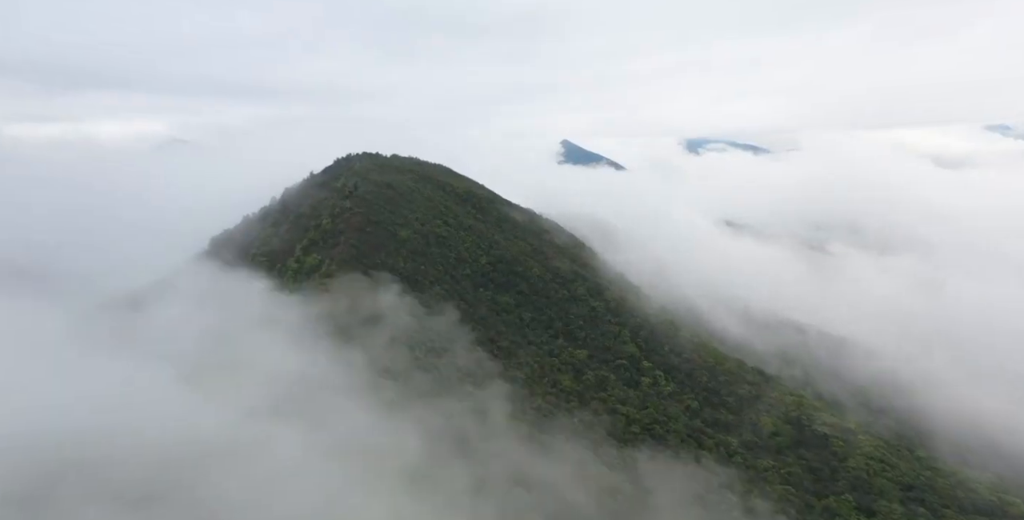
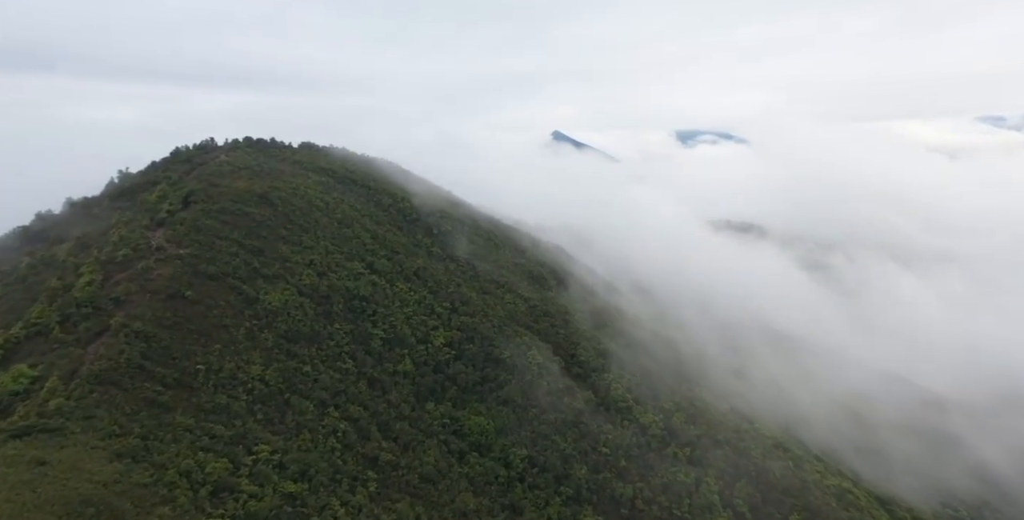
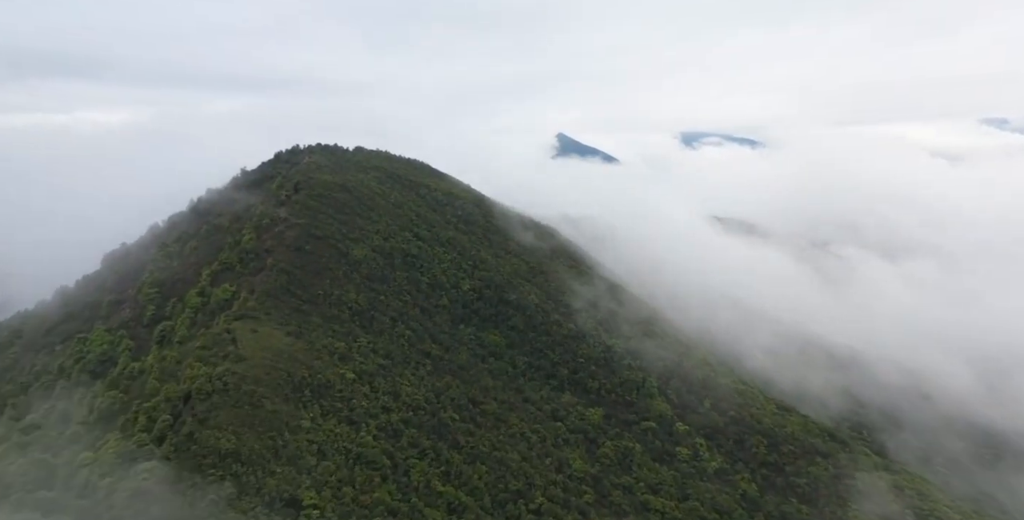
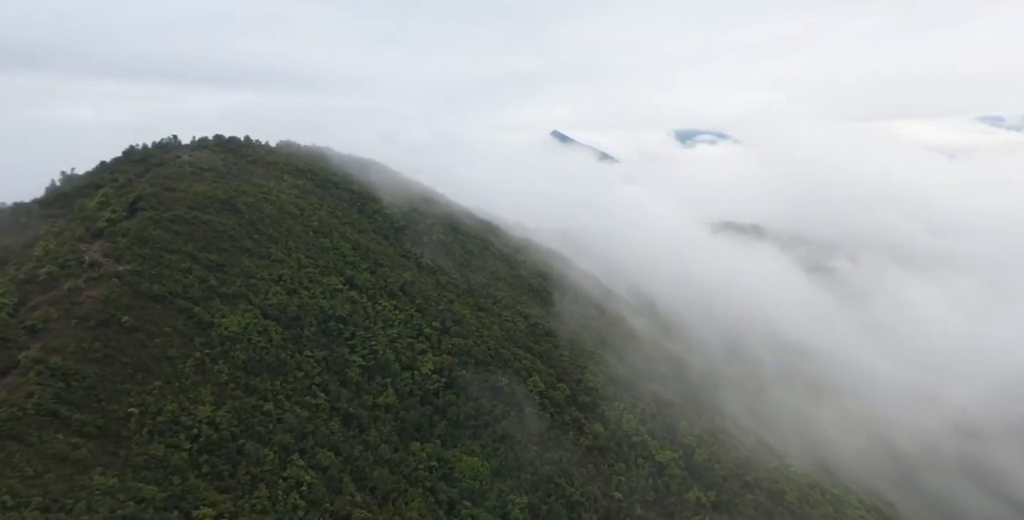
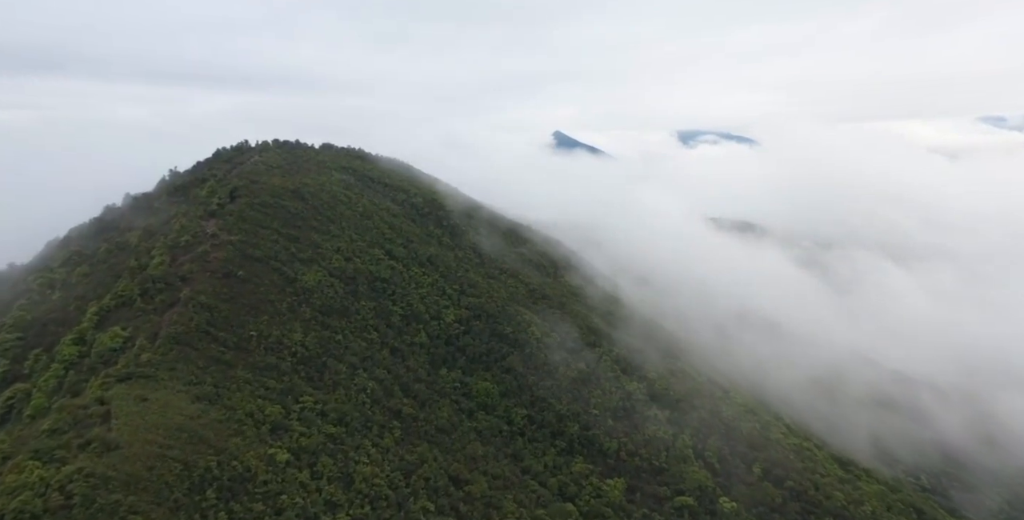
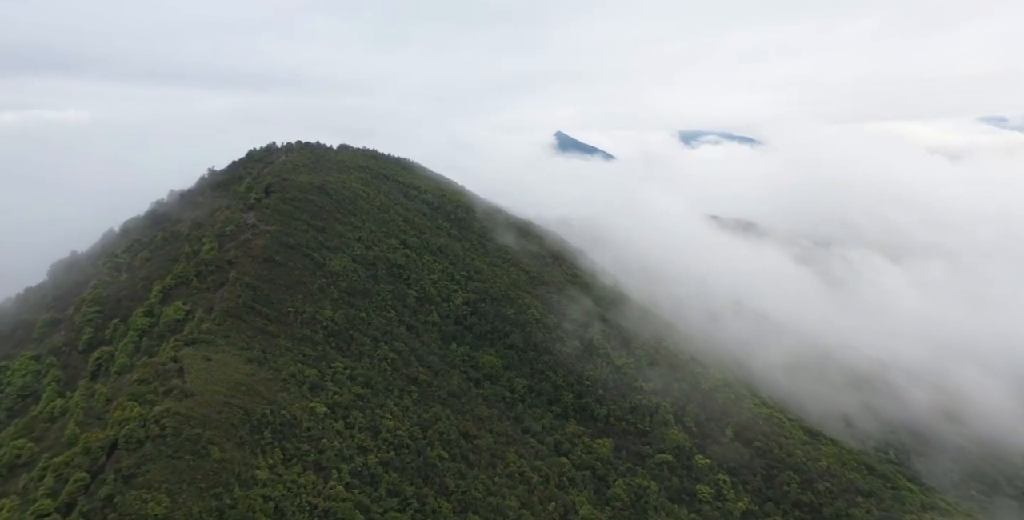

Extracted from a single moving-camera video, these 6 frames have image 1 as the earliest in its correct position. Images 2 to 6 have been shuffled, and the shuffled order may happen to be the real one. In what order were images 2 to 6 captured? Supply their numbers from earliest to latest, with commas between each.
3, 6, 5, 2, 4
